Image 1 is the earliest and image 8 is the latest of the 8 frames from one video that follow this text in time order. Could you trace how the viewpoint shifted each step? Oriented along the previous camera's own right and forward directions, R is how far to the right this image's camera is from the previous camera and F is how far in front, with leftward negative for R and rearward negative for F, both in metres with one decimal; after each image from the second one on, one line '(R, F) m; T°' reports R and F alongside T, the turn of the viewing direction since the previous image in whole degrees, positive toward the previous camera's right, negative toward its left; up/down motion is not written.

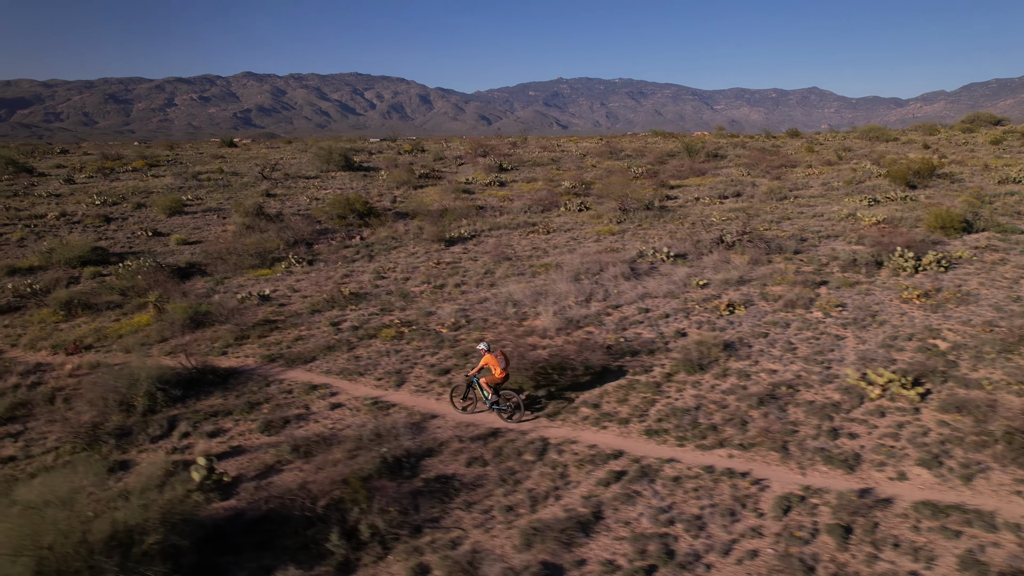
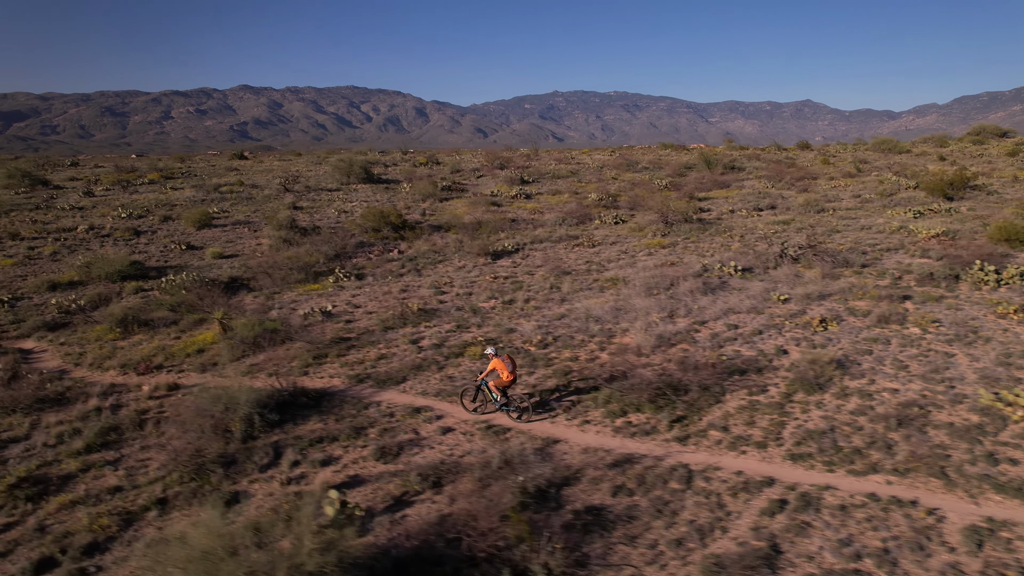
(-1.6, +0.4) m; 0°
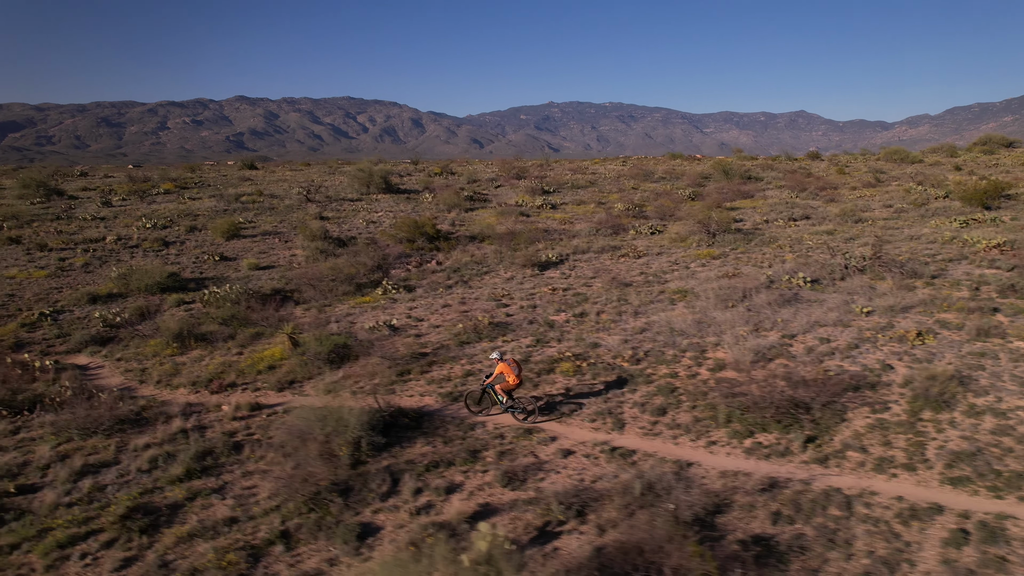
(-1.6, +0.5) m; 0°
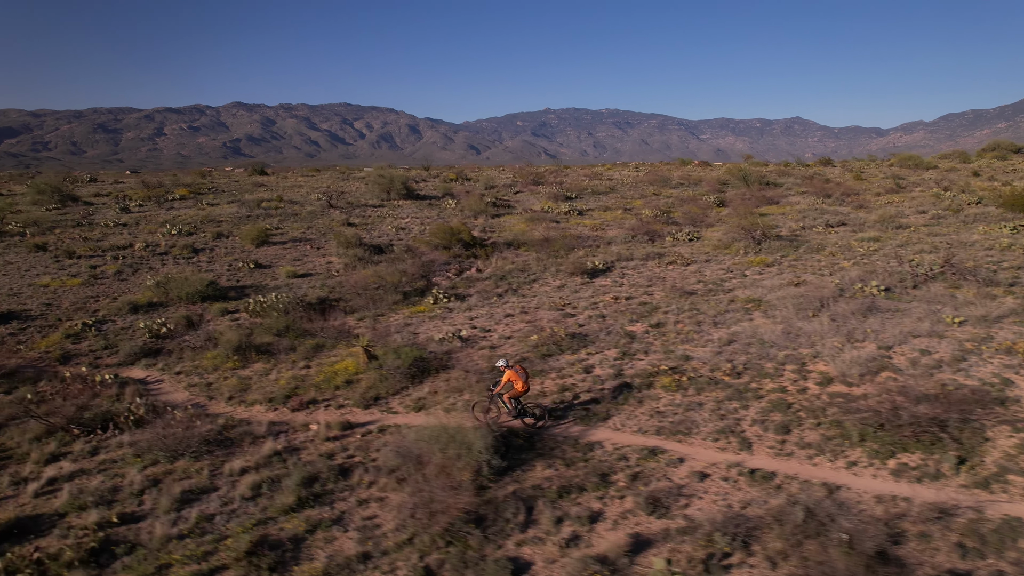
(-1.5, +0.5) m; 0°
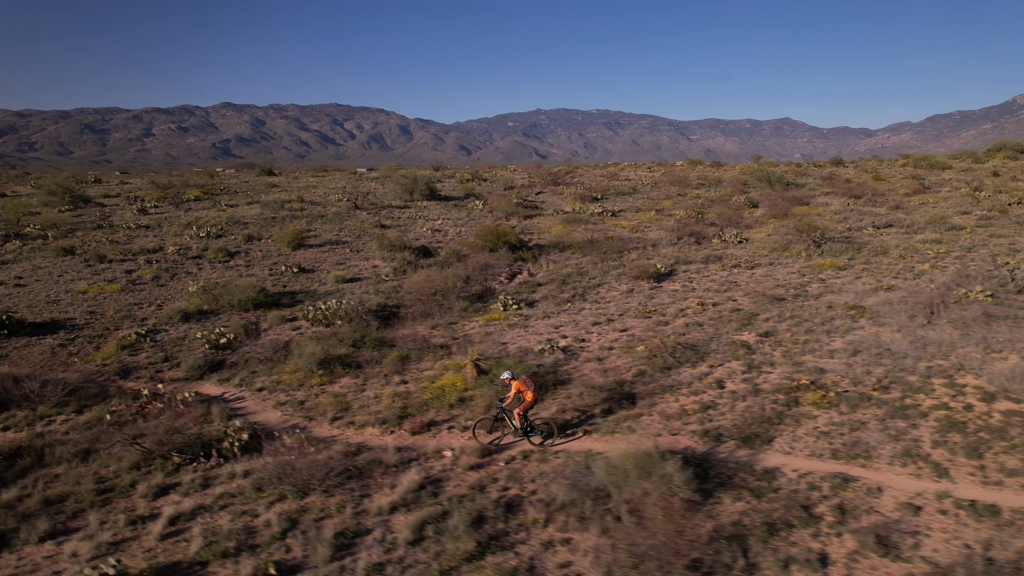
(-2.0, +0.9) m; +1°
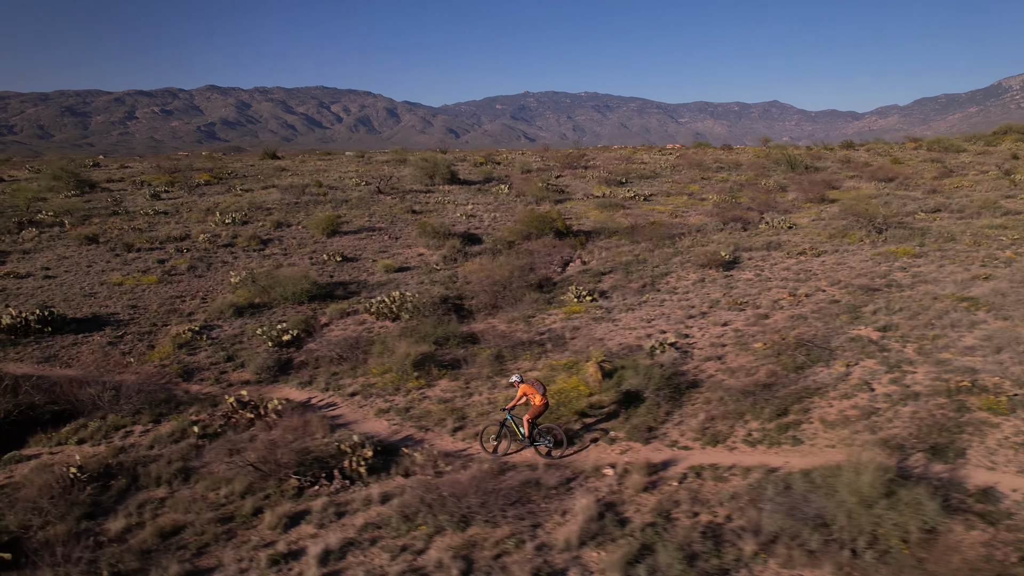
(-2.0, +1.0) m; +1°
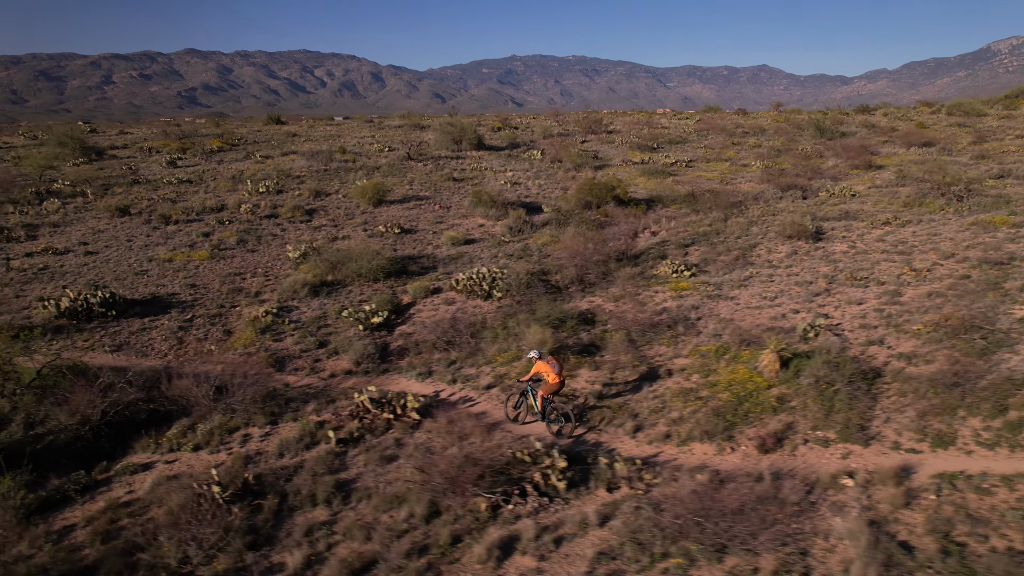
(-2.2, +1.1) m; +1°
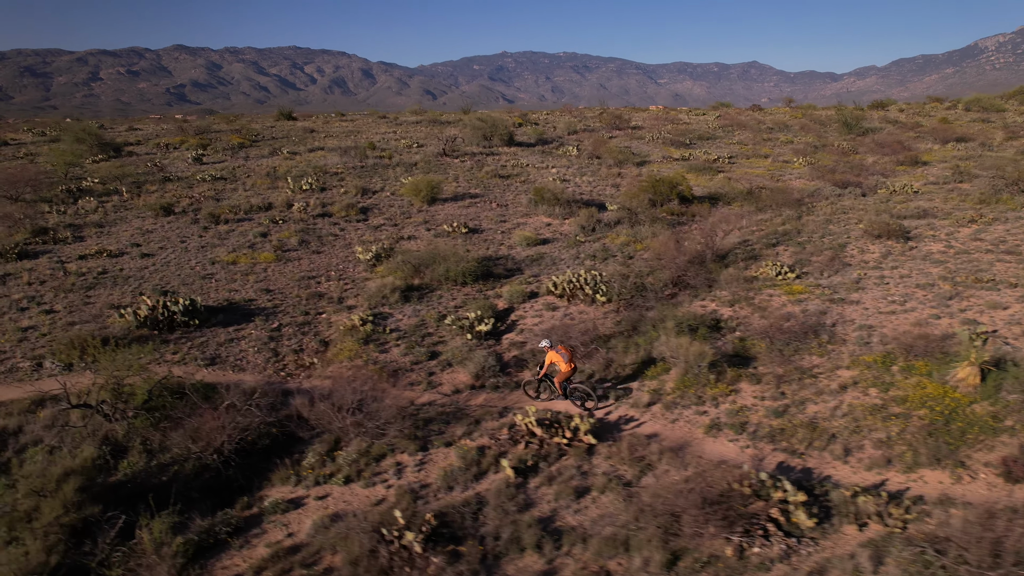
(-2.1, +0.8) m; +1°
